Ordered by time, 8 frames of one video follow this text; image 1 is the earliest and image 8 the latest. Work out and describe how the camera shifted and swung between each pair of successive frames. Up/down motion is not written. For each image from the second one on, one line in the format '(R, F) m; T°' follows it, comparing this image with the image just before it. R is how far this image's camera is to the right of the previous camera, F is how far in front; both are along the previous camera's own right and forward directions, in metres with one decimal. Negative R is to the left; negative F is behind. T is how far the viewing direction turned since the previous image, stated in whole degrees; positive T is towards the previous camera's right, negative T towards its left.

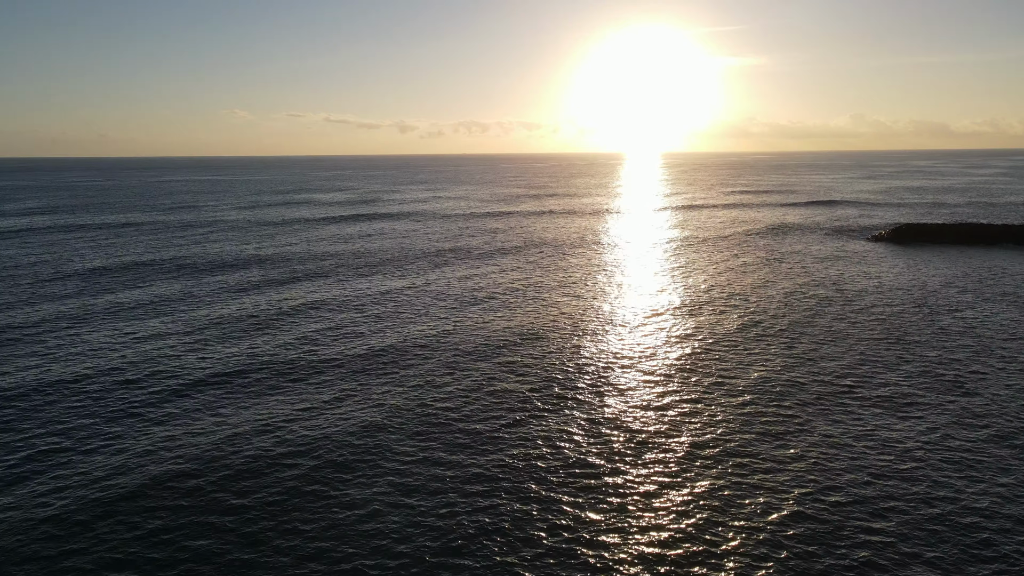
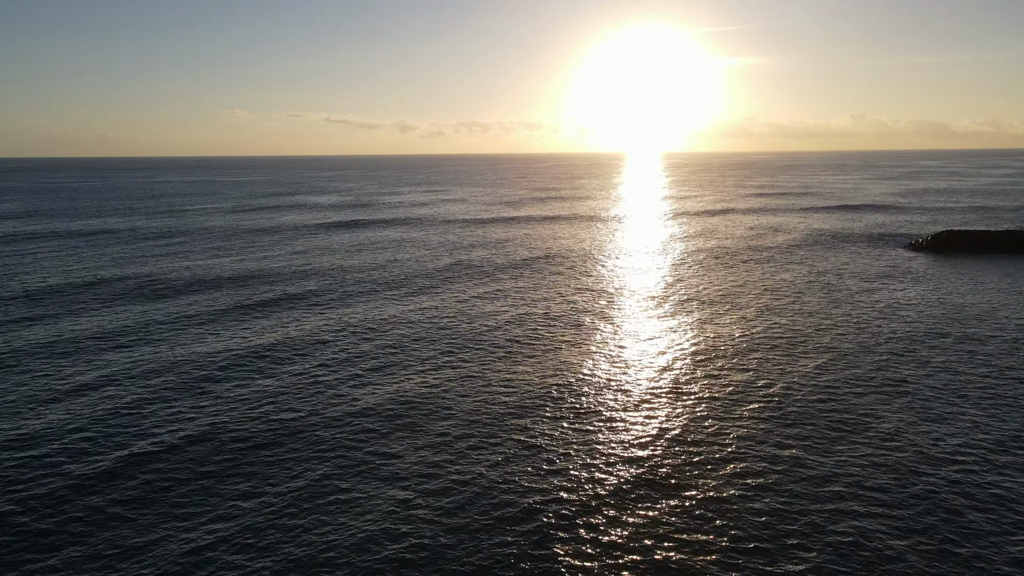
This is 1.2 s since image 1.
(-0.6, +7.2) m; 0°
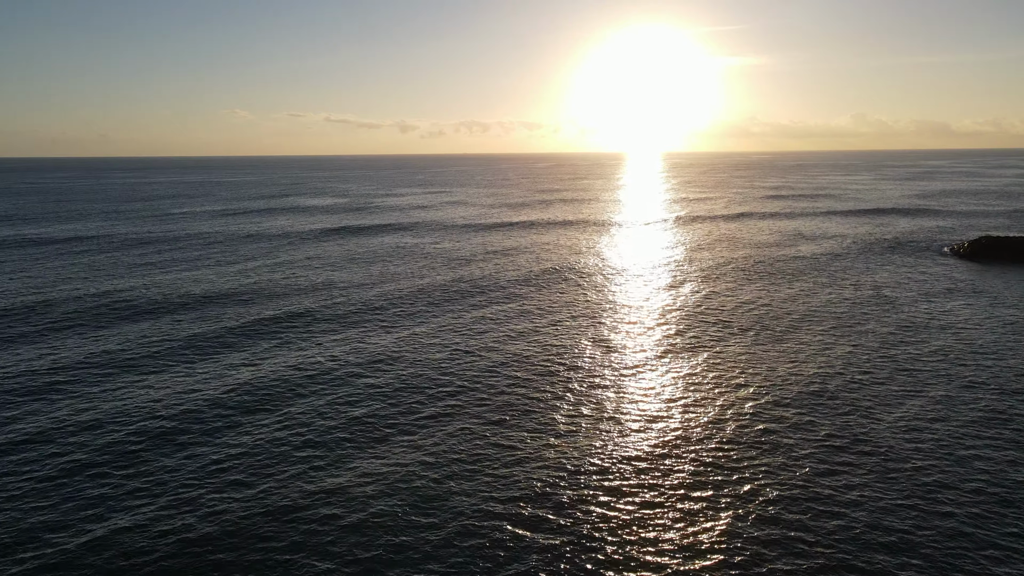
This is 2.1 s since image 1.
(-0.4, +6.0) m; 0°
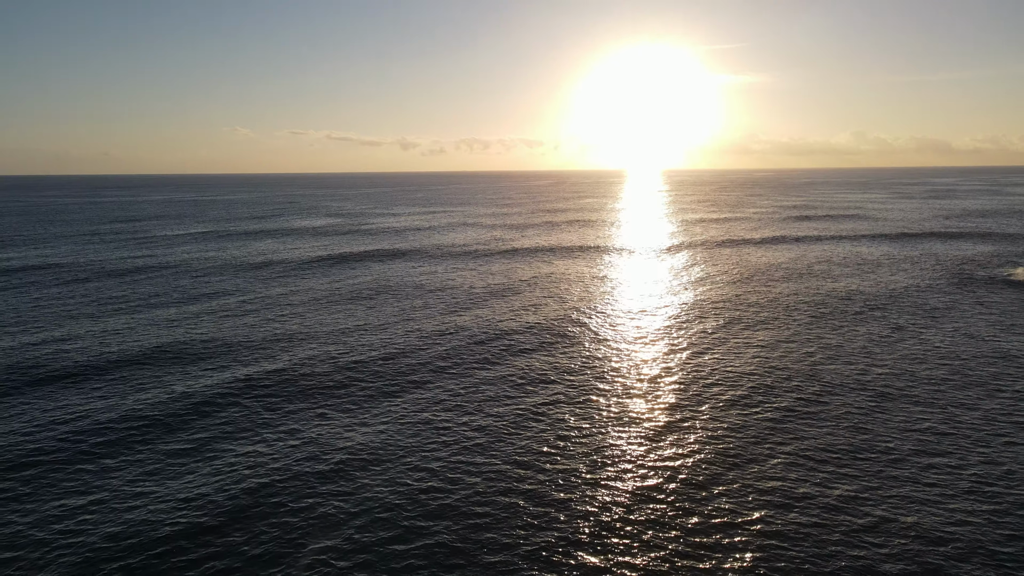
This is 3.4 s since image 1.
(-0.5, +8.4) m; 0°
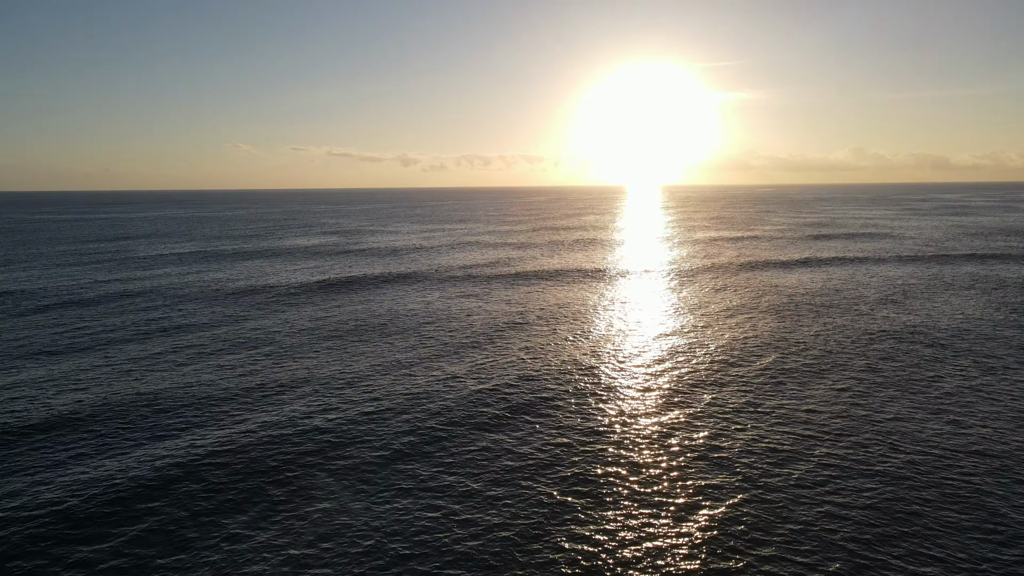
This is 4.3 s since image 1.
(-0.4, +6.4) m; 0°
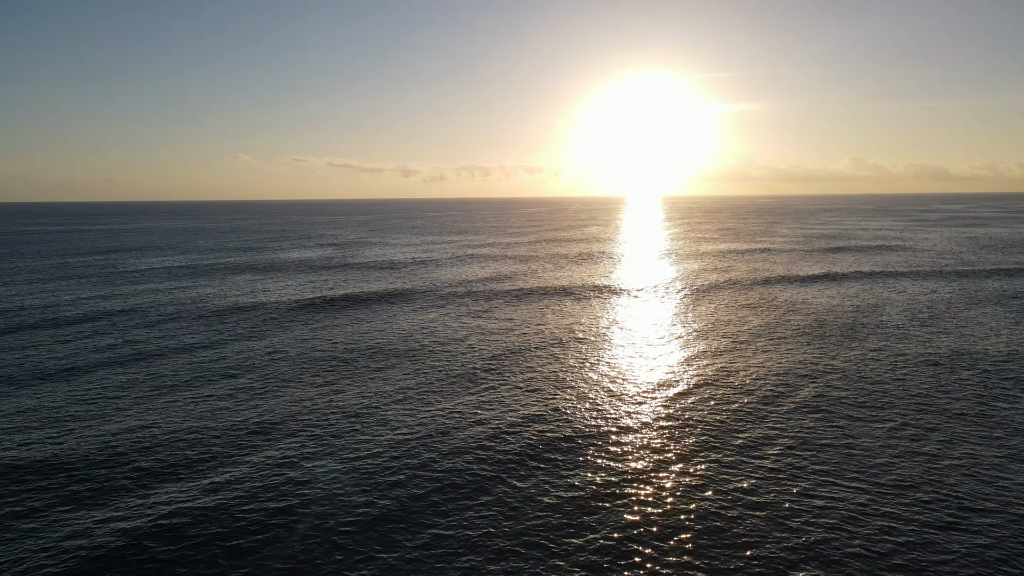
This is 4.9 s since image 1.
(-0.3, +4.3) m; 0°
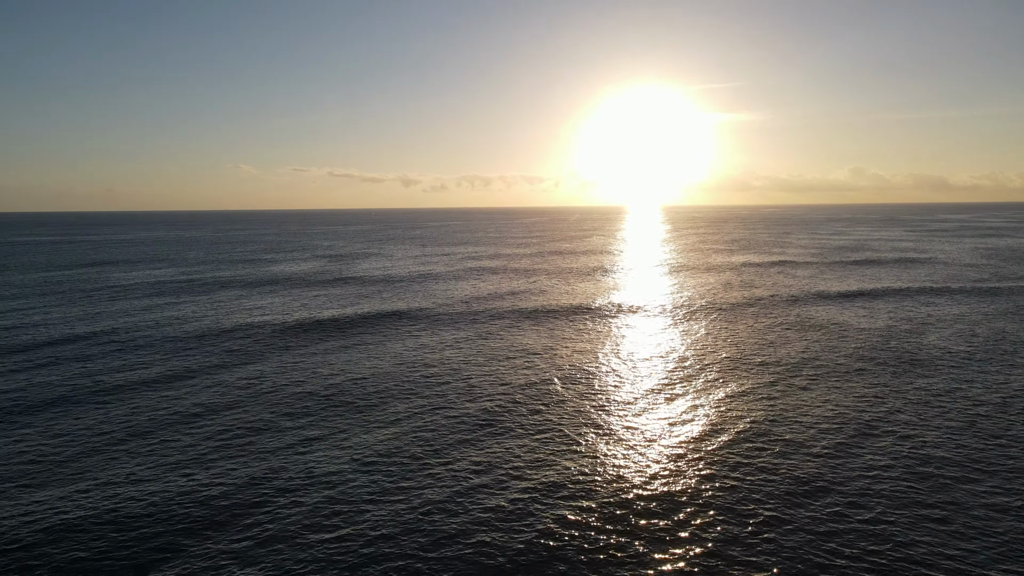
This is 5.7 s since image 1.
(-0.5, +6.2) m; 0°
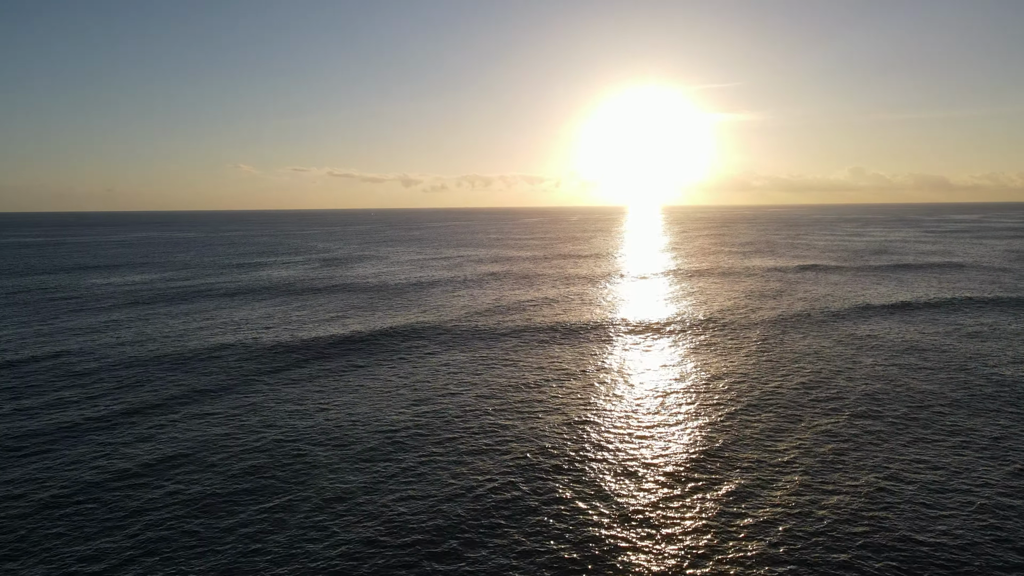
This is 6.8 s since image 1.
(-0.8, +8.4) m; 0°
